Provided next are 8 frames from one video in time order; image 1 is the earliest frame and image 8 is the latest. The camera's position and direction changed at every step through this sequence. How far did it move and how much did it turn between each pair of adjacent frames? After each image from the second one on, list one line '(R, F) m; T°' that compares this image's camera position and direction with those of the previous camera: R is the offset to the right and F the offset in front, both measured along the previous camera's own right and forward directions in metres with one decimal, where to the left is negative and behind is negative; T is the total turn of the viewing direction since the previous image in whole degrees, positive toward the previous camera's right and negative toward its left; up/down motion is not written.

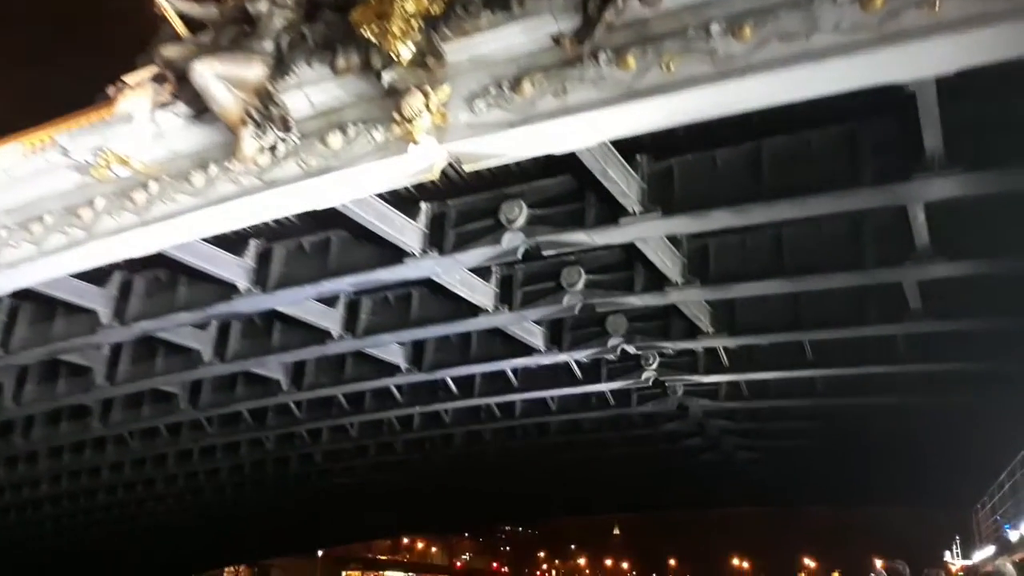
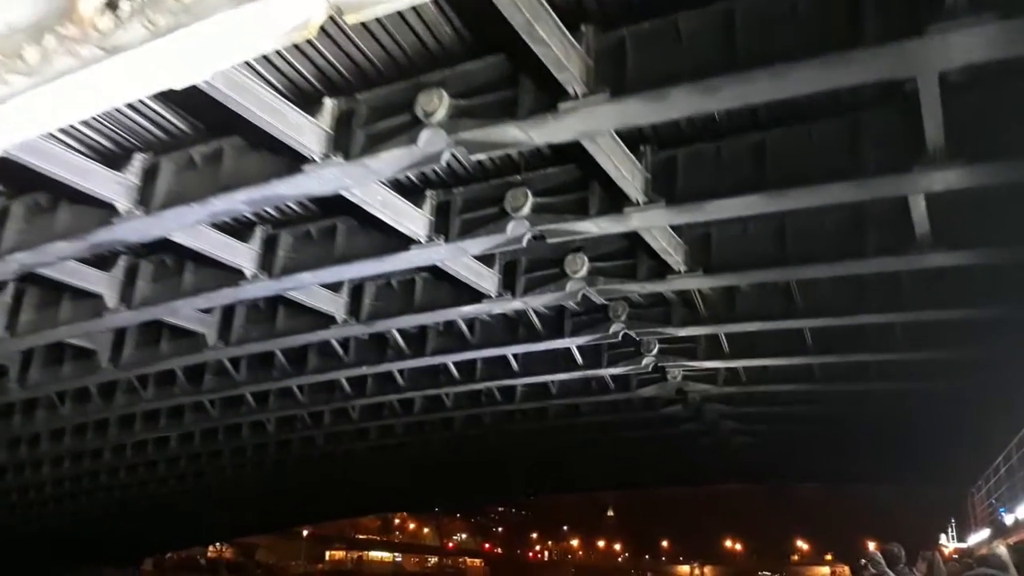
(+0.6, +1.5) m; 0°
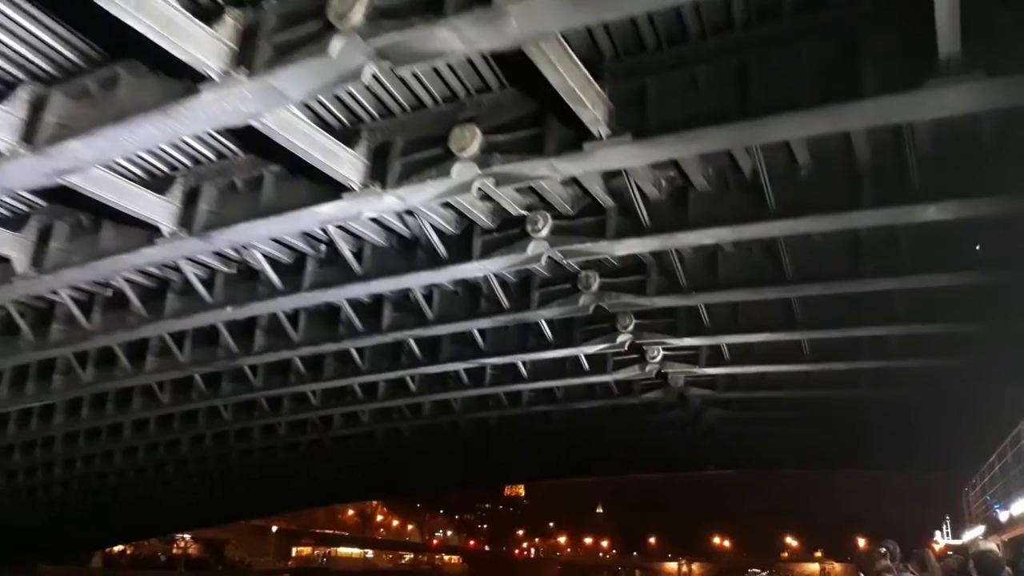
(+1.1, +2.8) m; 0°
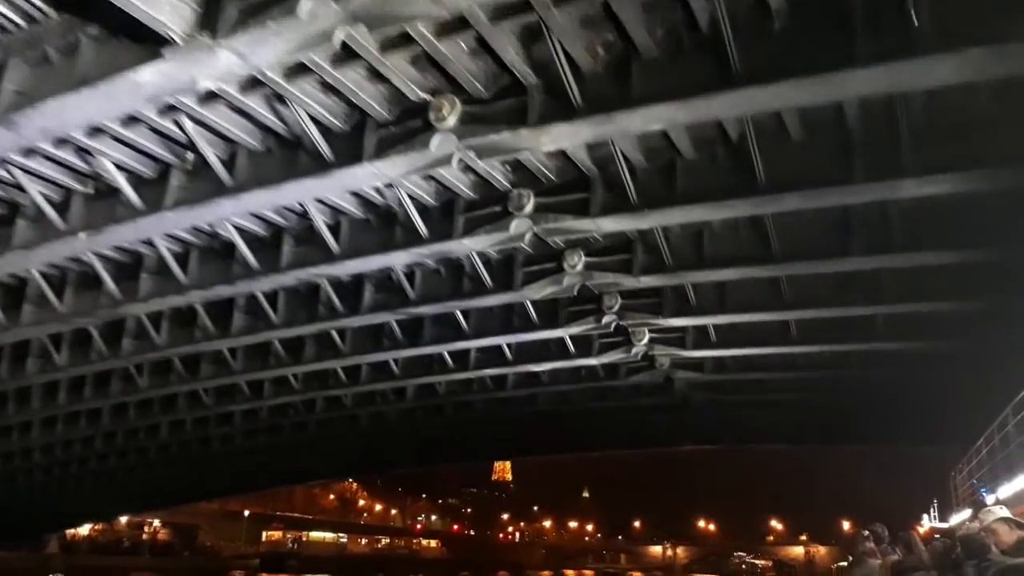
(+0.7, +1.9) m; +1°
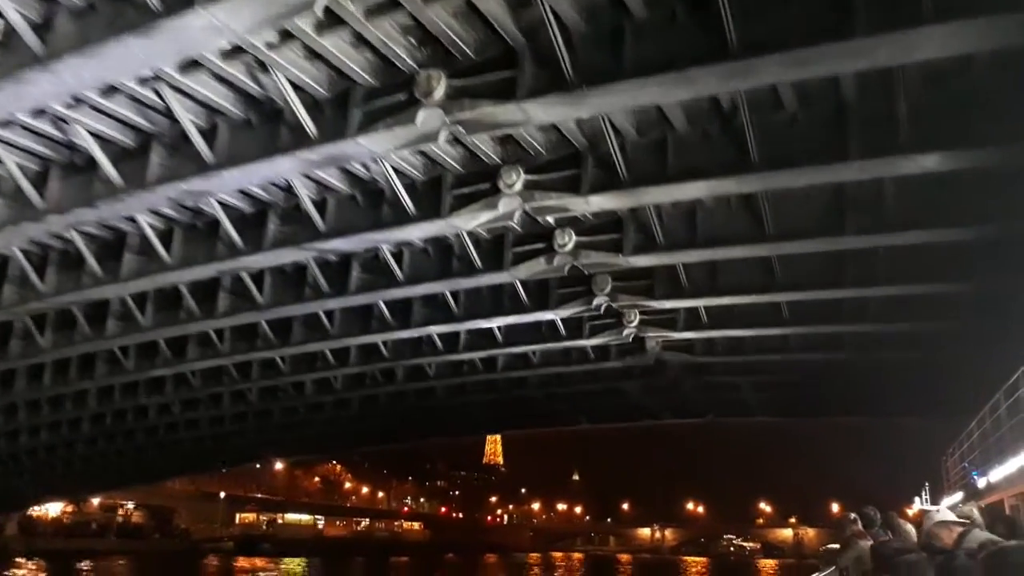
(+0.7, +1.8) m; 0°
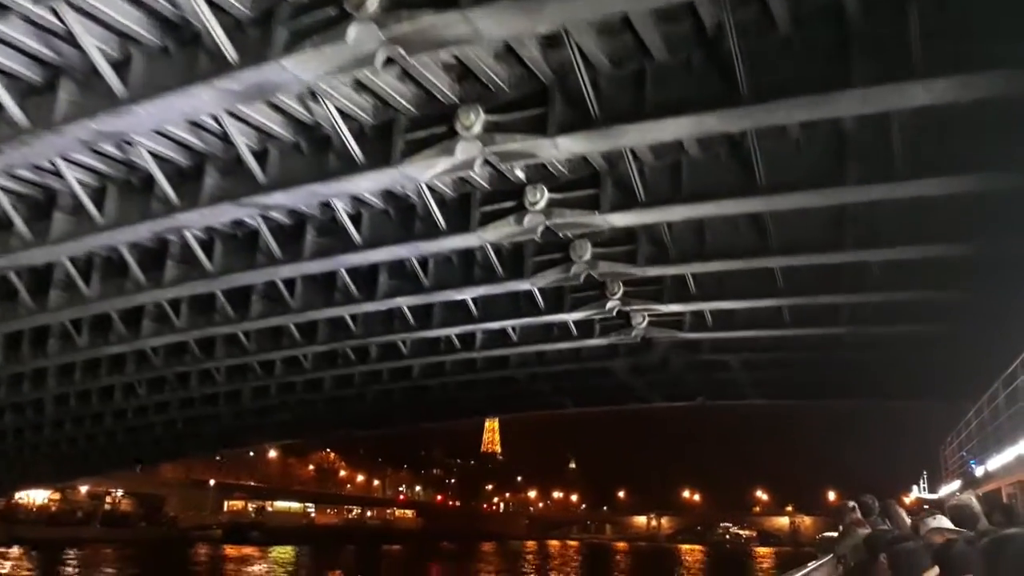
(+0.3, +0.9) m; 0°
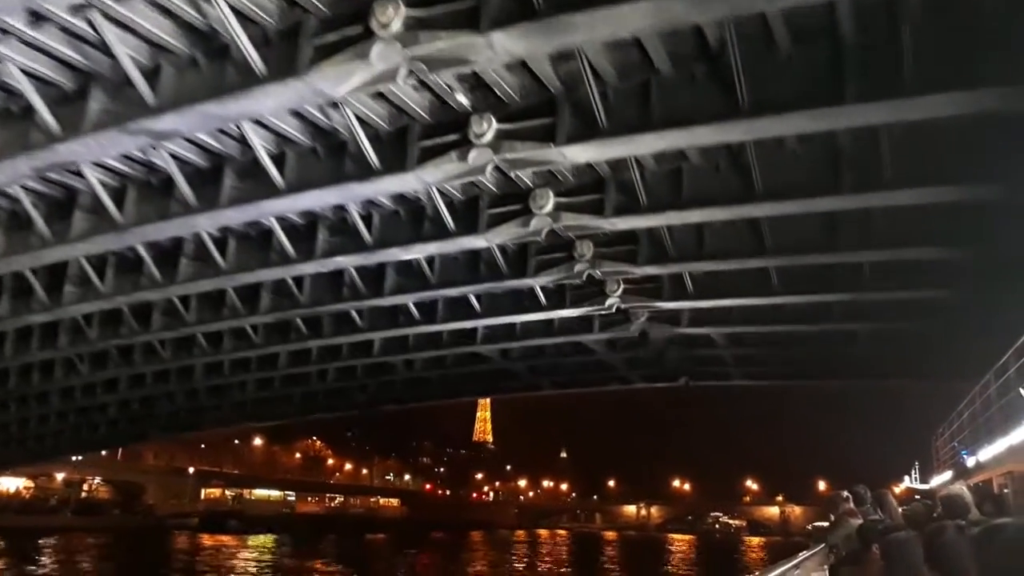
(+0.5, +1.3) m; 0°
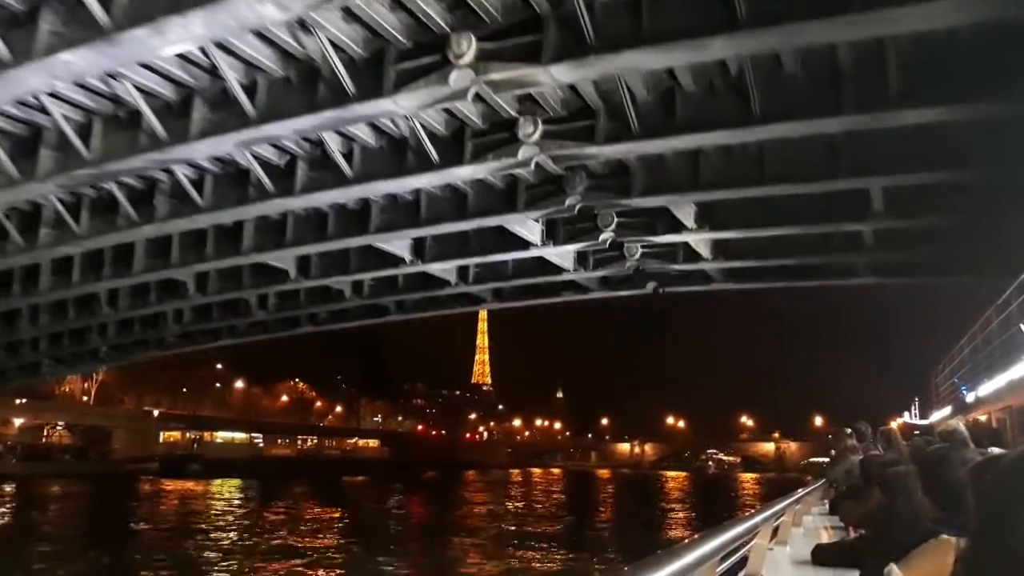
(+0.7, +2.0) m; 0°
